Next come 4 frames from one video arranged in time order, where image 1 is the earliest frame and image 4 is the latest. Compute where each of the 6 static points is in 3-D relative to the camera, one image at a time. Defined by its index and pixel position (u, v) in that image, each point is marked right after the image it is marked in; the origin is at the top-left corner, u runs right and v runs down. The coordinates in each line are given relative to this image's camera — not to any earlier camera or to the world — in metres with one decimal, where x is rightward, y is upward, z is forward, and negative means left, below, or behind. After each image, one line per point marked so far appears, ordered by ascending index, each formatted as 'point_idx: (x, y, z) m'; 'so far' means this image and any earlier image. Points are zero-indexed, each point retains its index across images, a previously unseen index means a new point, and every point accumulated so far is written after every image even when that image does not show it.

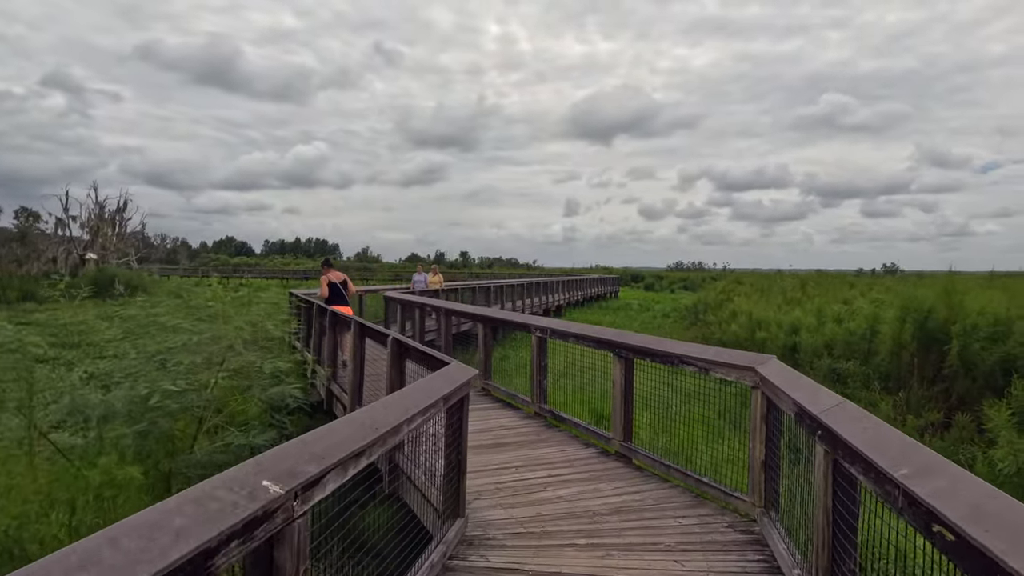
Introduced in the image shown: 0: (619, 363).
0: (+0.8, -0.6, +4.9) m
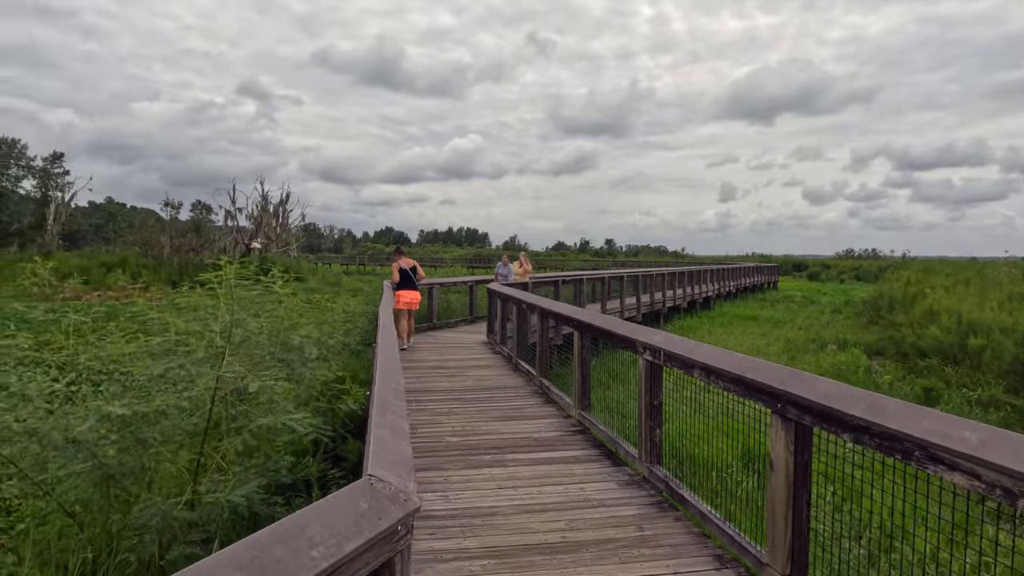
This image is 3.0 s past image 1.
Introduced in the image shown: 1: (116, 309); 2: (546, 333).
0: (+1.1, -0.6, +2.6) m
1: (-3.9, -0.2, +6.6) m
2: (+0.3, -0.5, +6.8) m
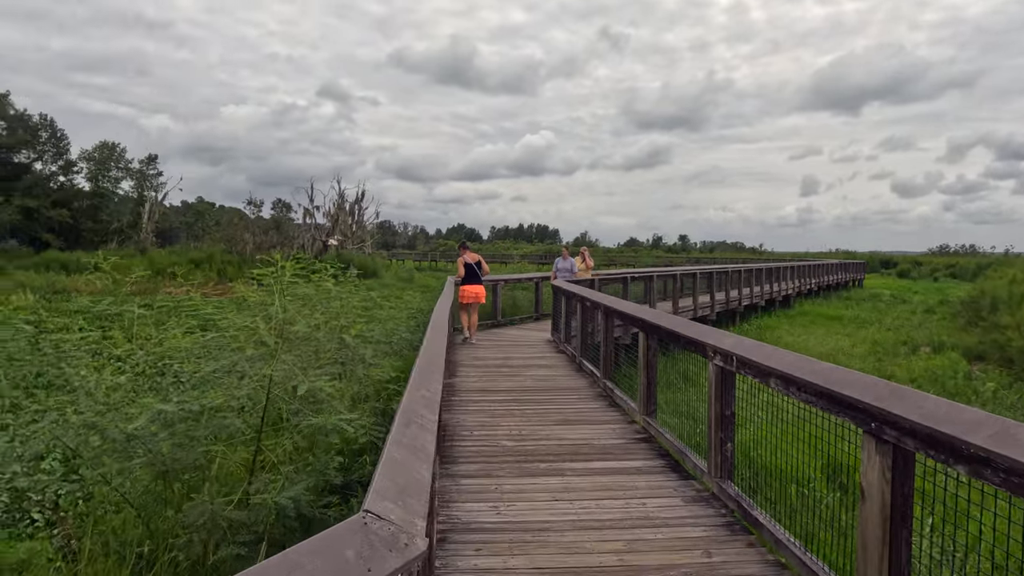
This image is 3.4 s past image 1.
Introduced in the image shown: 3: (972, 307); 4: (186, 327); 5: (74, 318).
0: (+1.2, -0.6, +2.2) m
1: (-3.3, -0.2, +6.8) m
2: (+1.0, -0.4, +6.5) m
3: (+13.0, -0.5, +18.8) m
4: (-3.1, -0.3, +6.3) m
5: (-6.1, -0.5, +9.3) m
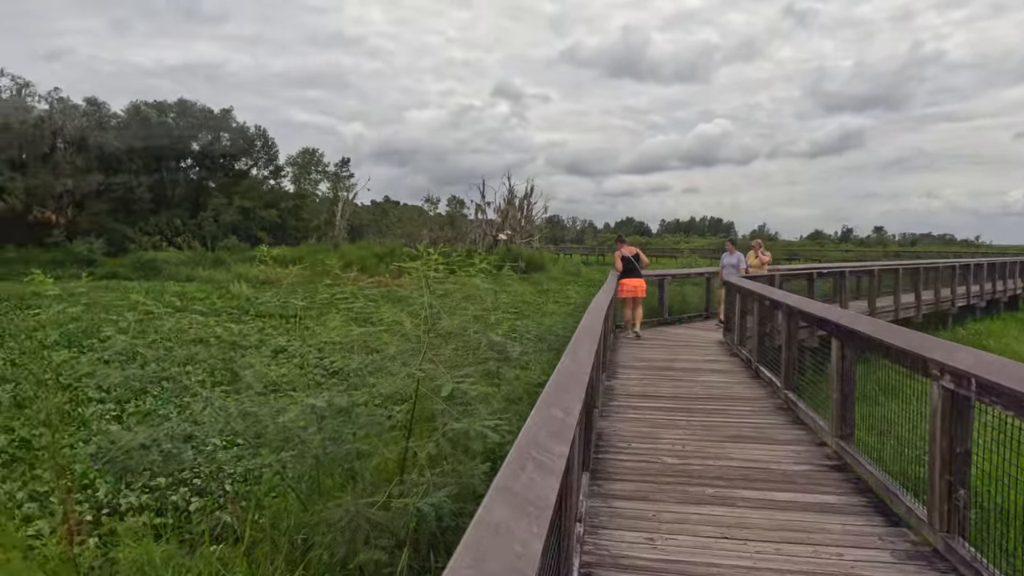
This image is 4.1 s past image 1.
0: (+1.6, -0.6, +1.5) m
1: (-1.7, -0.1, +7.0) m
2: (+2.4, -0.4, +5.6) m
3: (+17.1, -0.6, +14.6) m
4: (-1.6, -0.2, +6.5) m
5: (-3.8, -0.3, +10.1) m
